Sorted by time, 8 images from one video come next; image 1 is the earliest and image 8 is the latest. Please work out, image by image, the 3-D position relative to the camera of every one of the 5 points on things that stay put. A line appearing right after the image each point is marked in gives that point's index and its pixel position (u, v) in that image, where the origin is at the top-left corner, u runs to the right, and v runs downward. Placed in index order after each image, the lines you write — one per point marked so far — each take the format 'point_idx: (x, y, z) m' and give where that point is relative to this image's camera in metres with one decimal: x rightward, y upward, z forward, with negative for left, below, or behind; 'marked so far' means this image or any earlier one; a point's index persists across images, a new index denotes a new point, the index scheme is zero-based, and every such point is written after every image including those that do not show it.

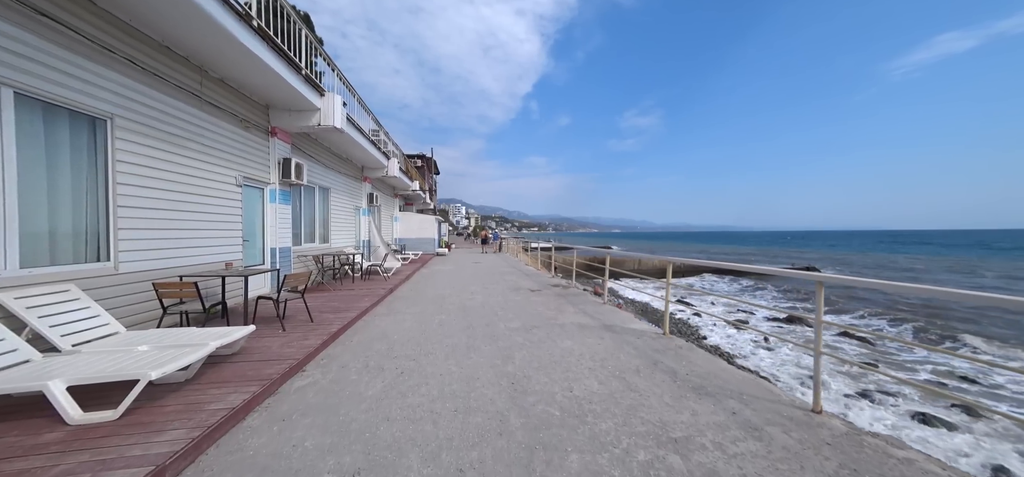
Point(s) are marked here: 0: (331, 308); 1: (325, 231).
0: (-2.8, -1.1, +4.9) m
1: (-5.0, +0.2, +8.2) m
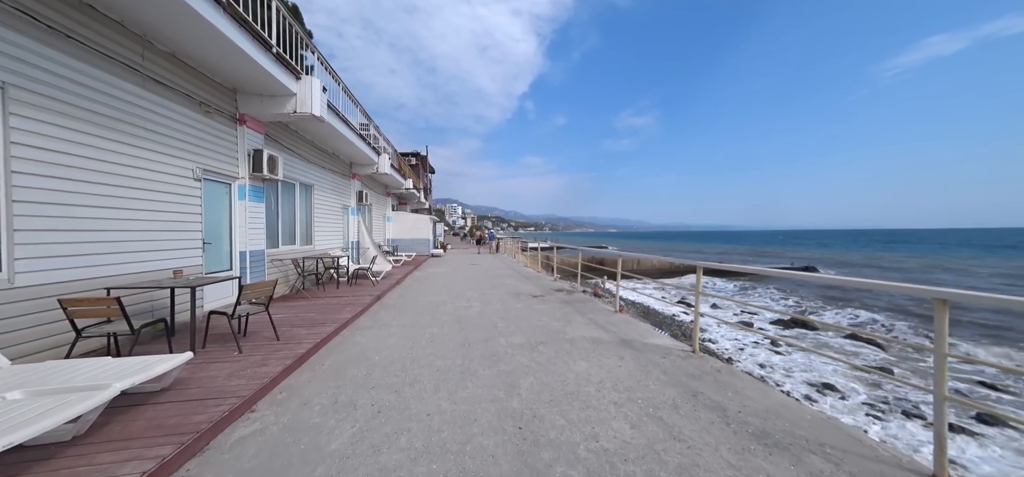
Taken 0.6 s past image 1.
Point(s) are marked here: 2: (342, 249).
0: (-2.8, -1.1, +4.2) m
1: (-5.0, +0.1, +7.5) m
2: (-5.4, -0.3, +9.8) m
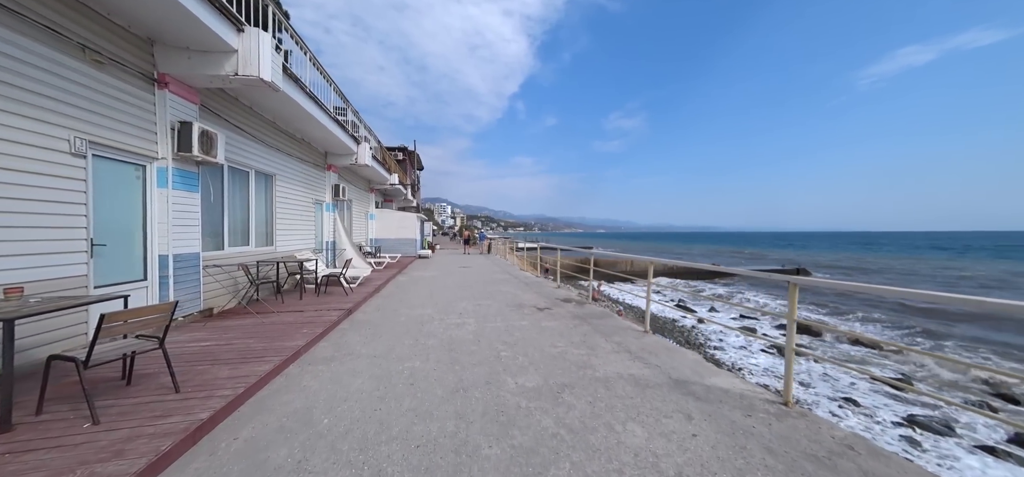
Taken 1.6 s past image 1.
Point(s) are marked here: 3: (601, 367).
0: (-2.7, -1.1, +3.1) m
1: (-5.0, +0.2, +6.3) m
2: (-5.5, -0.3, +8.6) m
3: (+0.9, -1.3, +3.2) m
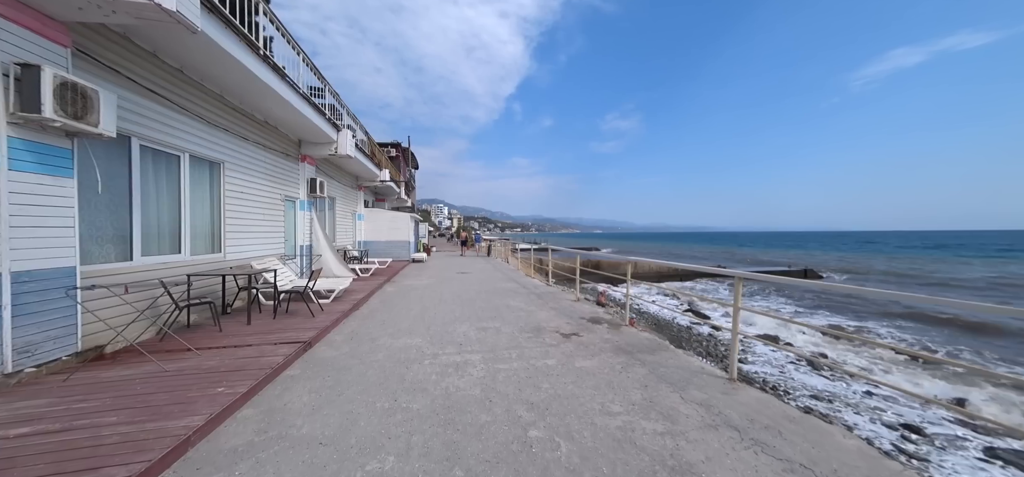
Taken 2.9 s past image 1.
0: (-2.5, -1.2, +1.7) m
1: (-4.8, +0.1, +4.9) m
2: (-5.3, -0.4, +7.2) m
3: (+1.2, -1.3, +1.8) m
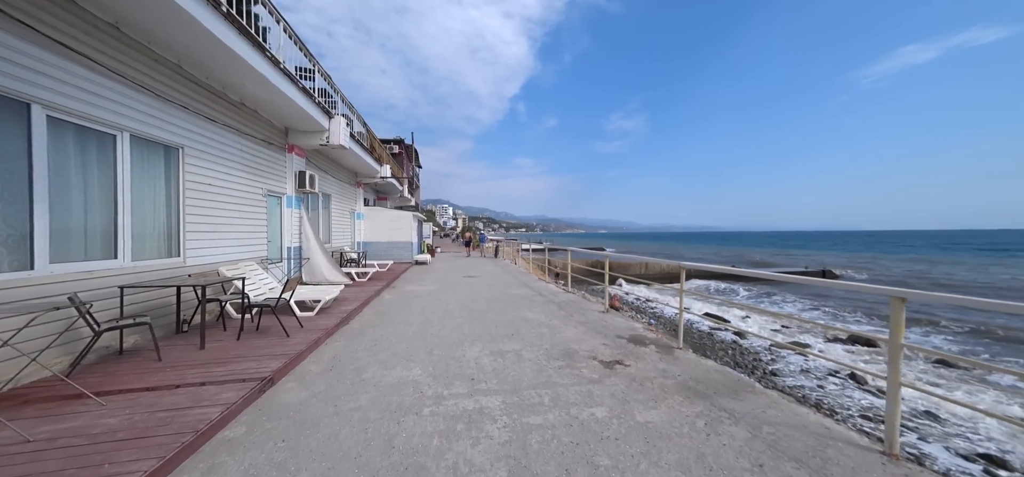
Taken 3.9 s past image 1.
0: (-2.2, -1.2, +0.7) m
1: (-4.5, +0.1, +4.0) m
2: (-5.0, -0.4, +6.2) m
3: (+1.4, -1.3, +0.8) m
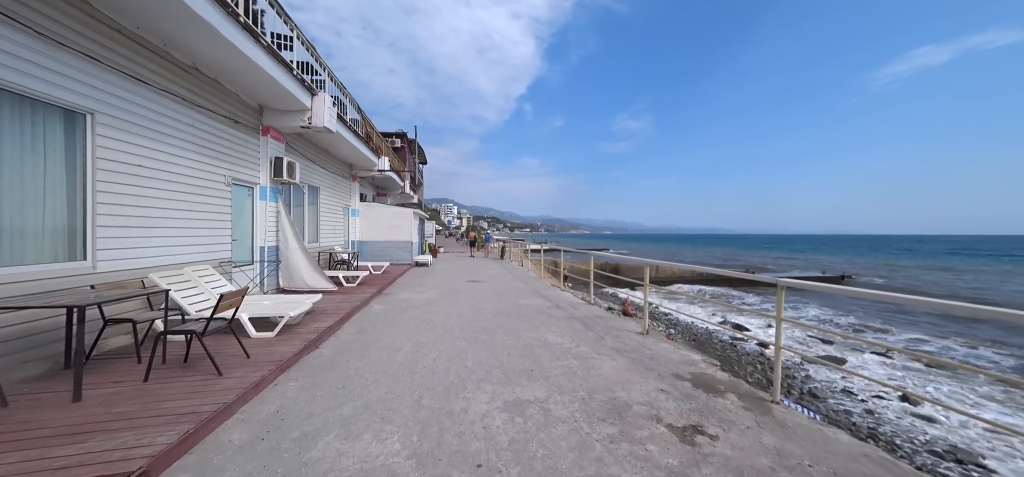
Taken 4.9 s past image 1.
0: (-2.1, -1.2, -0.4) m
1: (-4.3, +0.1, +2.9) m
2: (-4.8, -0.4, +5.2) m
3: (+1.6, -1.4, -0.4) m
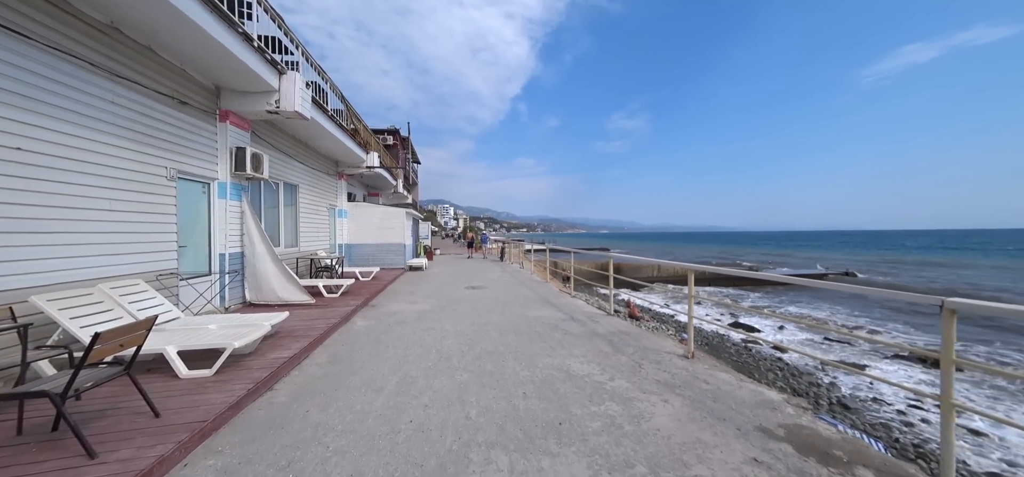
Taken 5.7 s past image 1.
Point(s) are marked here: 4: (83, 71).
0: (-1.9, -1.2, -1.4) m
1: (-4.1, 0.0, +1.9) m
2: (-4.6, -0.5, +4.2) m
3: (+1.8, -1.4, -1.3) m
4: (-4.5, +1.8, +3.3) m
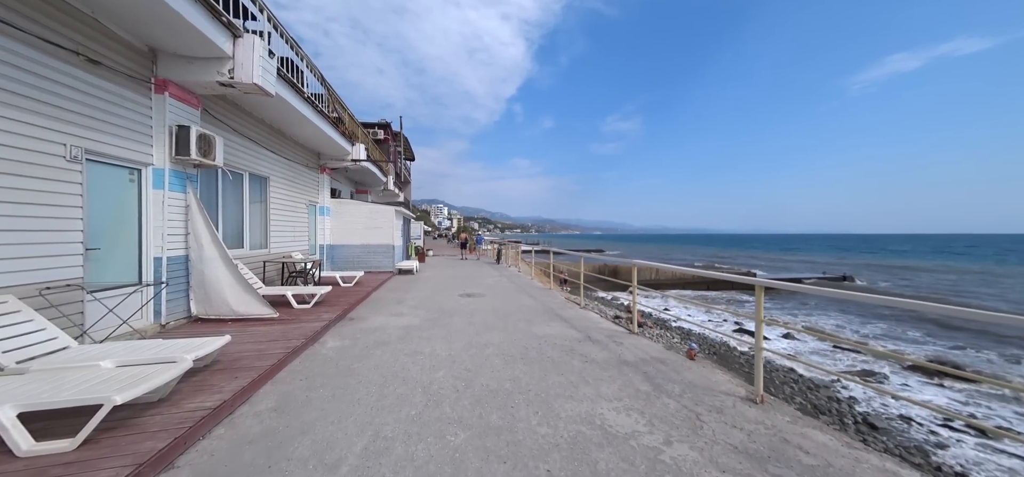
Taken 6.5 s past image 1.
0: (-1.7, -1.3, -2.3) m
1: (-4.0, 0.0, +0.9) m
2: (-4.5, -0.5, +3.1) m
3: (+2.0, -1.4, -2.2) m
4: (-4.4, +1.8, +2.3) m
